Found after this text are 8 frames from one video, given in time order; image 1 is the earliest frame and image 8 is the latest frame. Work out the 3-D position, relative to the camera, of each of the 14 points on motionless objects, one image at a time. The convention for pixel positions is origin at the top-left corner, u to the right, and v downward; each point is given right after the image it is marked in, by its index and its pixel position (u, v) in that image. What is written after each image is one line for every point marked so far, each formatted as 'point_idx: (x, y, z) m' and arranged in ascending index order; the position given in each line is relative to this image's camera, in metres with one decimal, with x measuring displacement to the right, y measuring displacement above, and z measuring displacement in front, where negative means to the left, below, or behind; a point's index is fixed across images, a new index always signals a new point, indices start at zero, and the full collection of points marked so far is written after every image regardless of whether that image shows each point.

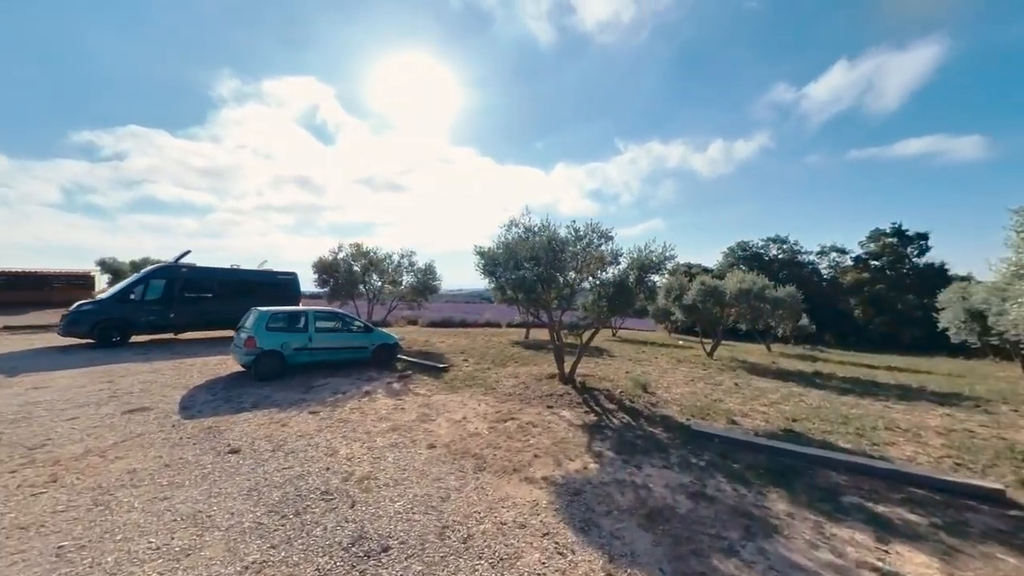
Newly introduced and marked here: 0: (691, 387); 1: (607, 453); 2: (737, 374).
0: (+7.4, -4.2, +15.2) m
1: (+2.1, -3.6, +8.0) m
2: (+12.0, -4.7, +19.7) m
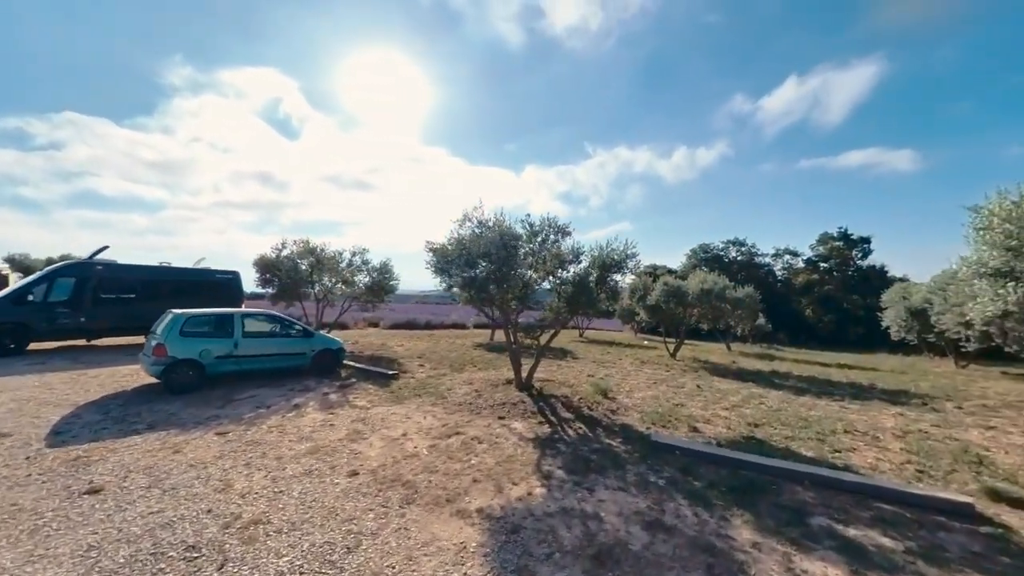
0: (+5.6, -4.1, +14.6) m
1: (+0.9, -3.6, +7.1) m
2: (+9.8, -4.7, +19.4) m
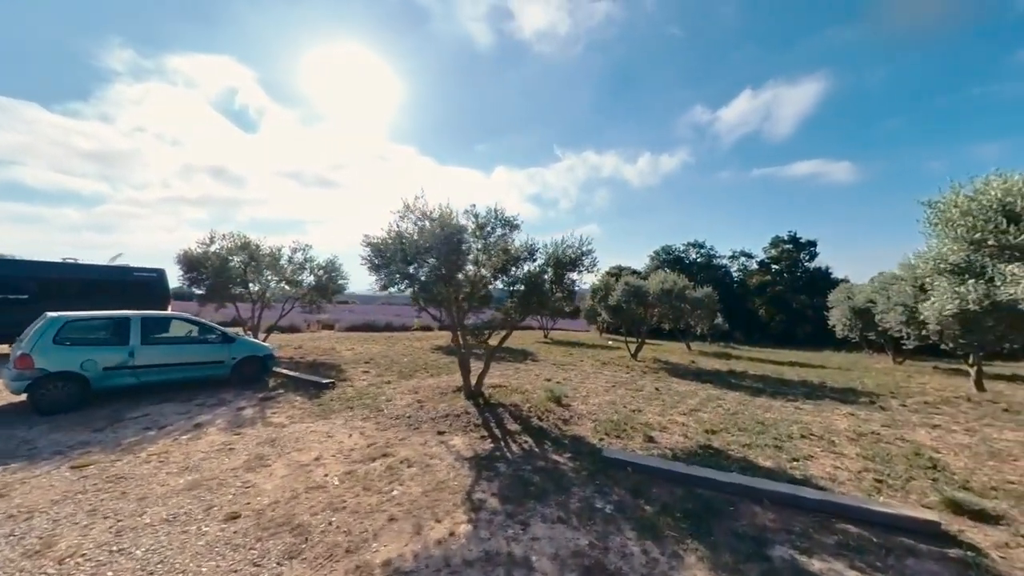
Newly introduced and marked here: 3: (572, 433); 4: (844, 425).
0: (+3.7, -4.1, +13.9) m
1: (-0.4, -3.6, +6.0) m
2: (+7.5, -4.7, +19.1) m
3: (+1.6, -3.7, +9.6) m
4: (+10.0, -4.2, +11.1) m
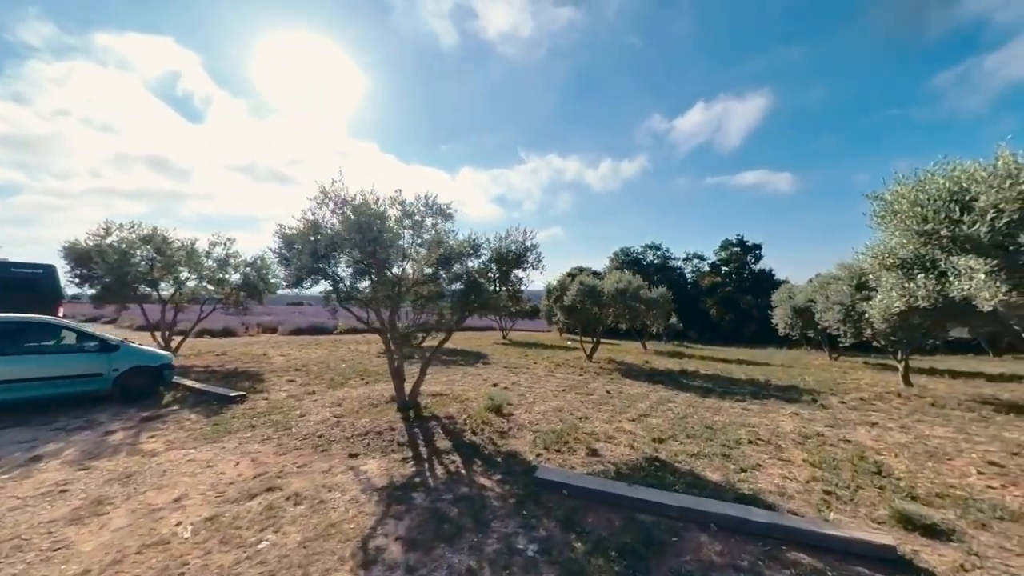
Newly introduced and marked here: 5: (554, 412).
0: (+1.6, -4.1, +13.0) m
1: (-1.7, -3.5, +4.8) m
2: (+4.9, -4.6, +18.5) m
3: (-0.1, -3.7, +8.5) m
4: (+8.2, -4.1, +10.9) m
5: (+1.3, -3.9, +11.7) m
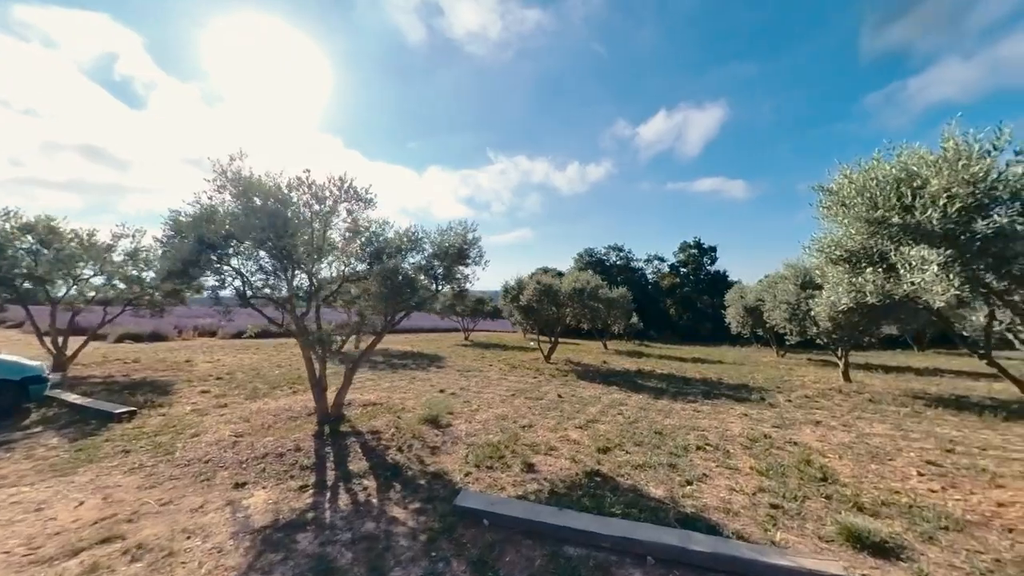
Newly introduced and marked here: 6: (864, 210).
0: (-0.2, -4.0, +12.1) m
1: (-2.8, -3.4, +3.6) m
2: (+2.6, -4.6, +17.9) m
3: (-1.6, -3.6, +7.5) m
4: (+6.5, -4.1, +10.5) m
5: (-0.4, -3.9, +10.7) m
6: (+5.0, +1.2, +5.3) m
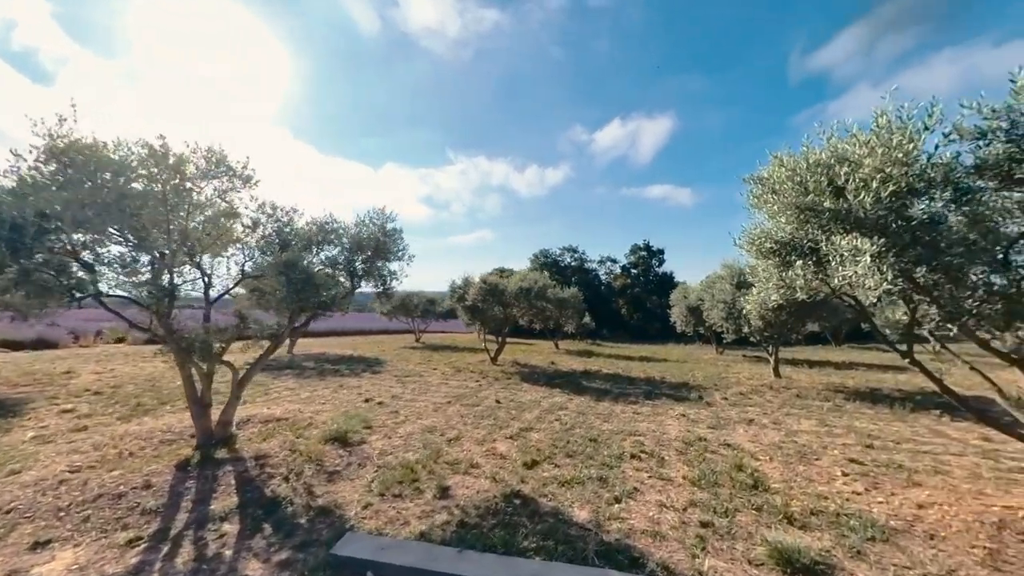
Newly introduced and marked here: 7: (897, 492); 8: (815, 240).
0: (-2.3, -3.9, +11.0) m
1: (-3.9, -3.3, +2.3) m
2: (-0.2, -4.6, +17.1) m
3: (-3.1, -3.5, +6.2) m
4: (+4.5, -4.0, +10.2) m
5: (-2.4, -3.8, +9.6) m
6: (+3.7, +1.2, +4.9) m
7: (+6.7, -3.6, +6.5) m
8: (+3.9, +0.7, +4.9) m
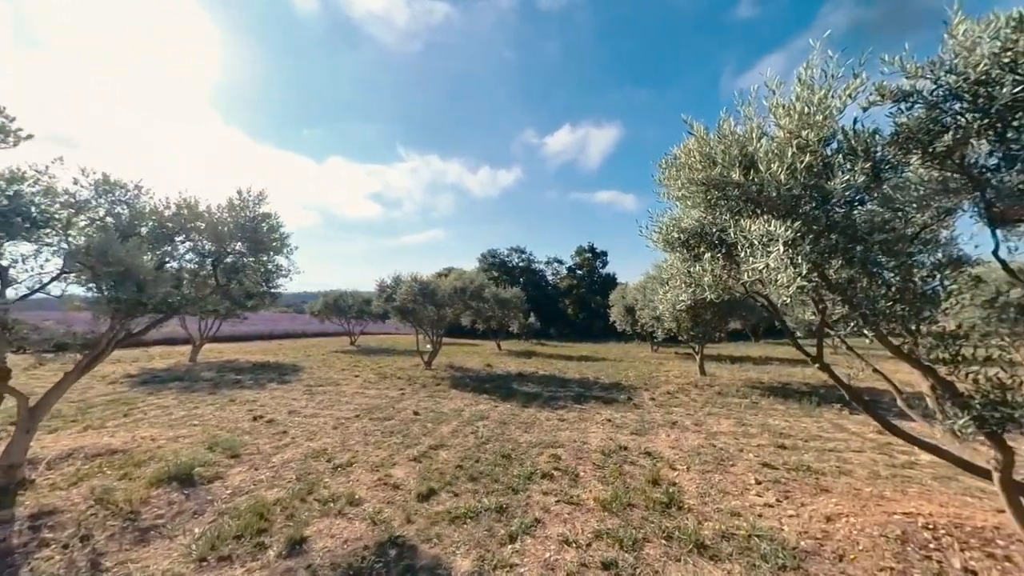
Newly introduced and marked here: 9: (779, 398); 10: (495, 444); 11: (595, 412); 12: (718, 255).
0: (-4.7, -3.9, +9.4) m
1: (-5.1, -3.3, +0.6) m
2: (-3.4, -4.5, +15.7) m
3: (-4.8, -3.5, +4.6) m
4: (+2.2, -4.0, +9.5) m
5: (-4.6, -3.7, +8.0) m
6: (+2.1, +1.2, +4.2) m
7: (+4.9, -3.6, +6.1) m
8: (+2.4, +0.7, +4.2) m
9: (+11.0, -4.5, +15.2) m
10: (-0.4, -4.0, +9.5) m
11: (+2.9, -4.3, +12.9) m
12: (+2.5, +0.4, +4.5) m
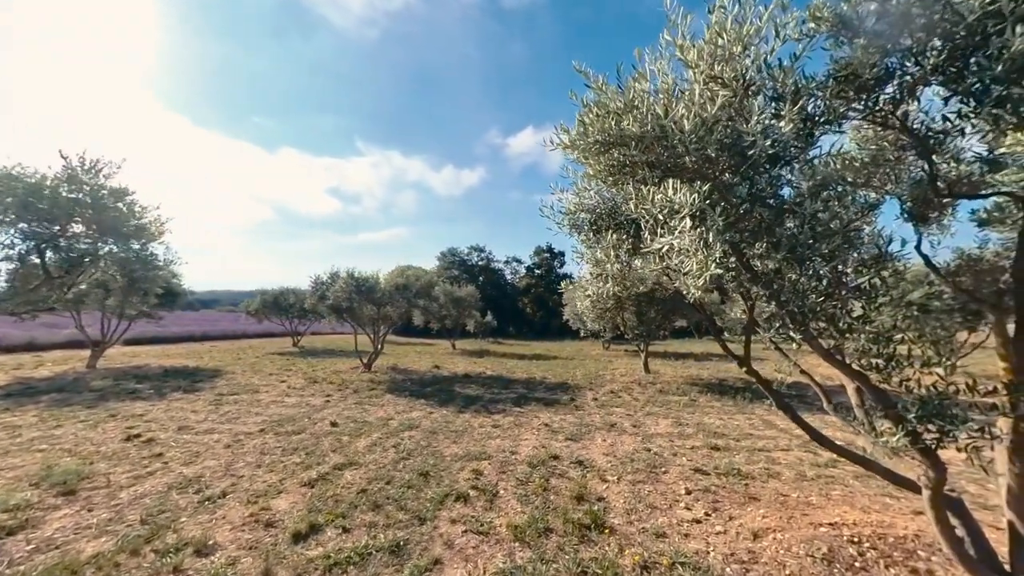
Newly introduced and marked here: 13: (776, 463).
0: (-6.5, -3.8, +7.9) m
1: (-5.9, -3.2, -1.0) m
2: (-5.9, -4.4, +14.3) m
3: (-6.1, -3.4, +3.0) m
4: (+0.3, -3.9, +8.8) m
5: (-6.2, -3.6, +6.5) m
6: (+0.9, +1.3, +3.4) m
7: (+3.4, -3.5, +5.7) m
8: (+1.1, +0.7, +3.5) m
9: (+8.5, -4.4, +15.3) m
10: (-2.2, -3.9, +8.4) m
11: (+0.7, -4.2, +12.2) m
12: (+1.2, +0.5, +3.7) m
13: (+5.7, -3.8, +8.0) m
